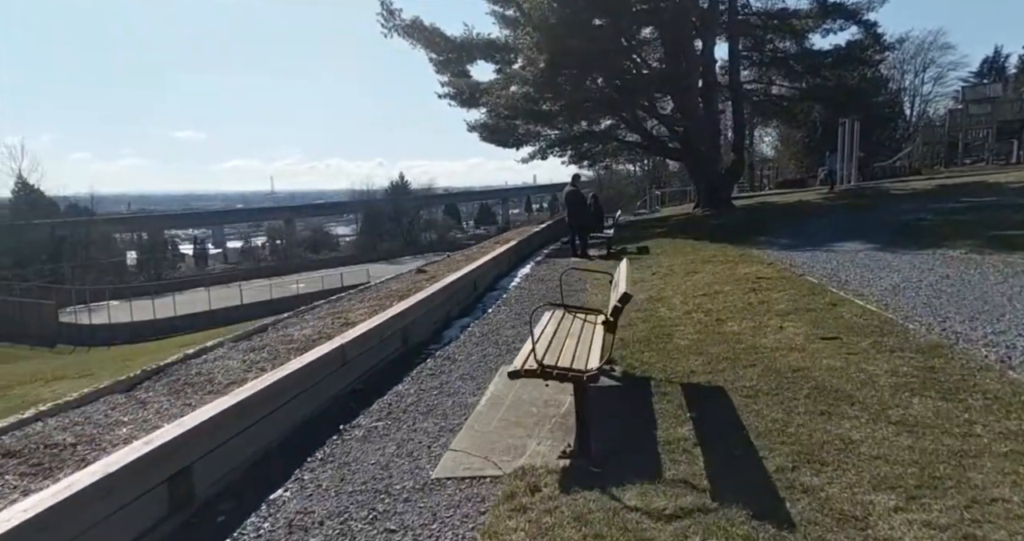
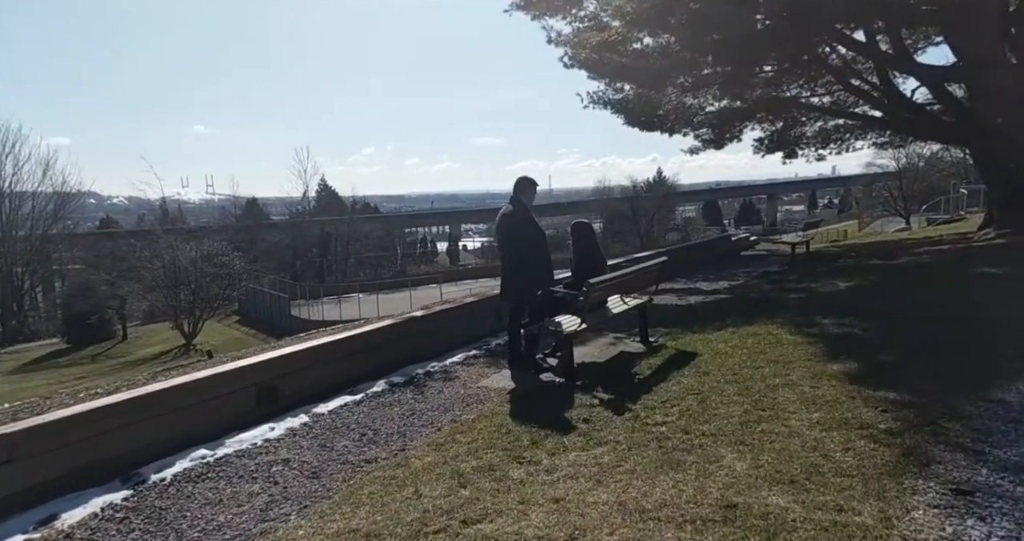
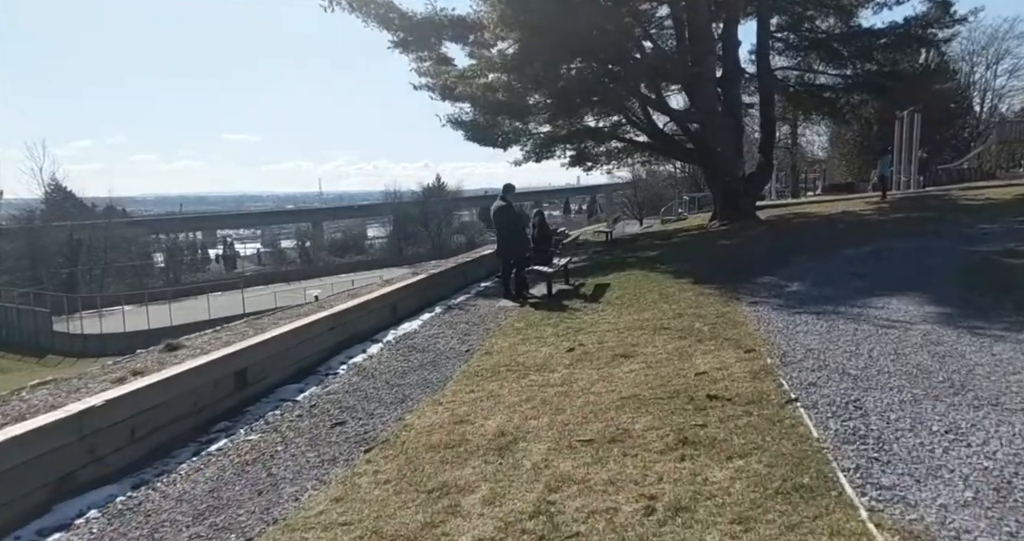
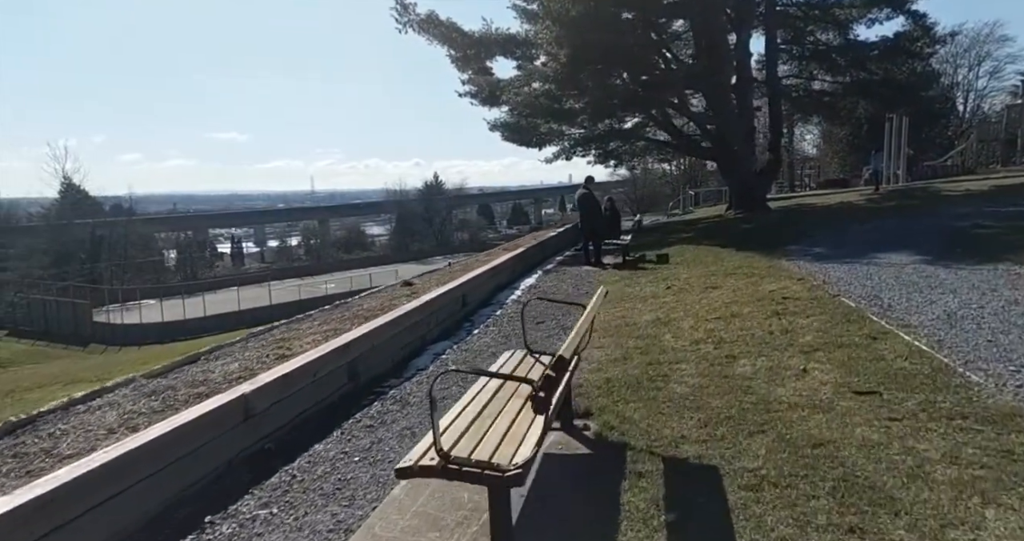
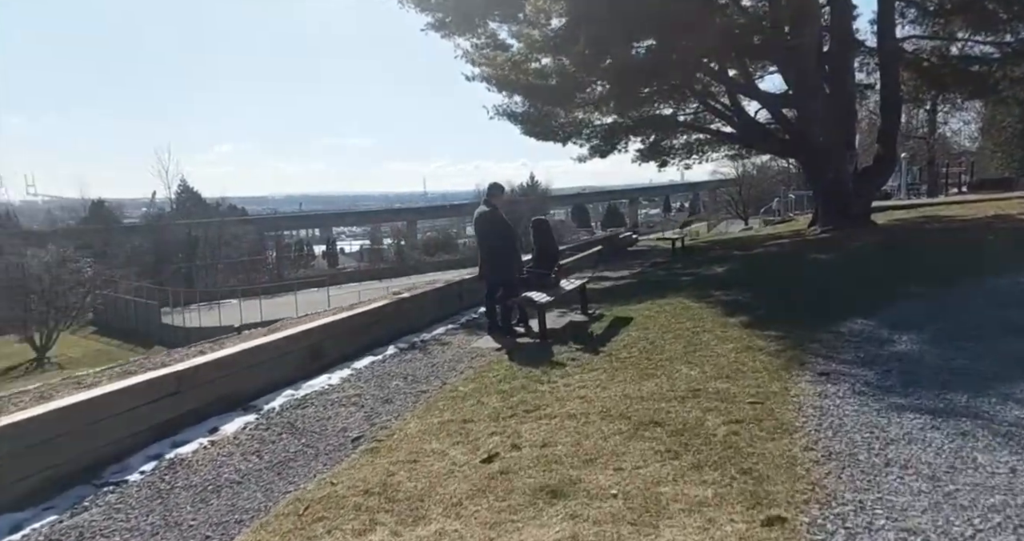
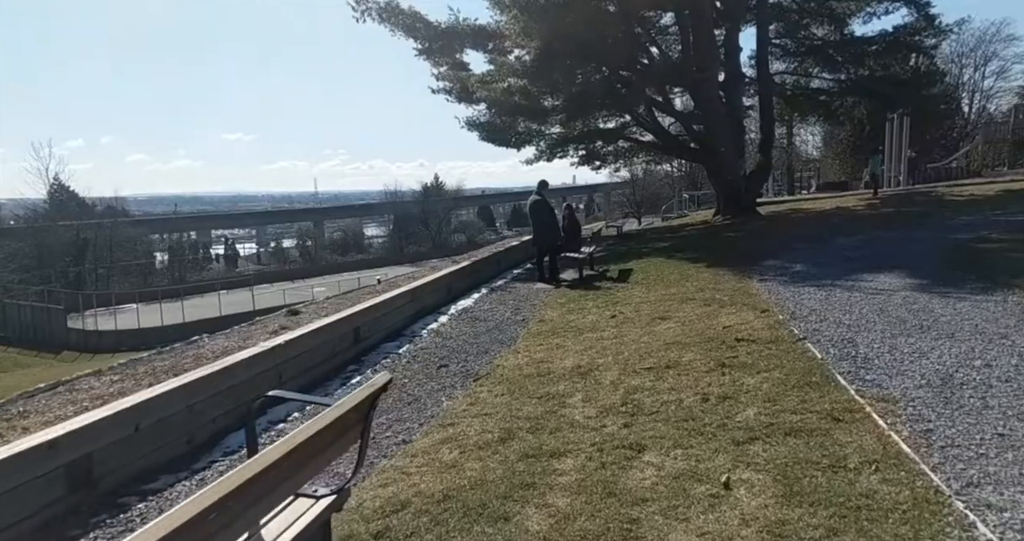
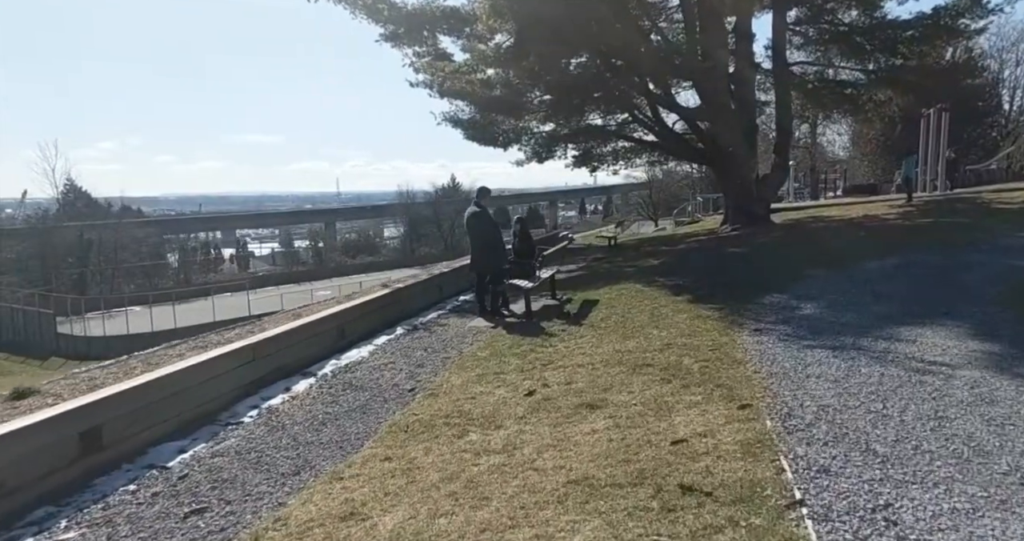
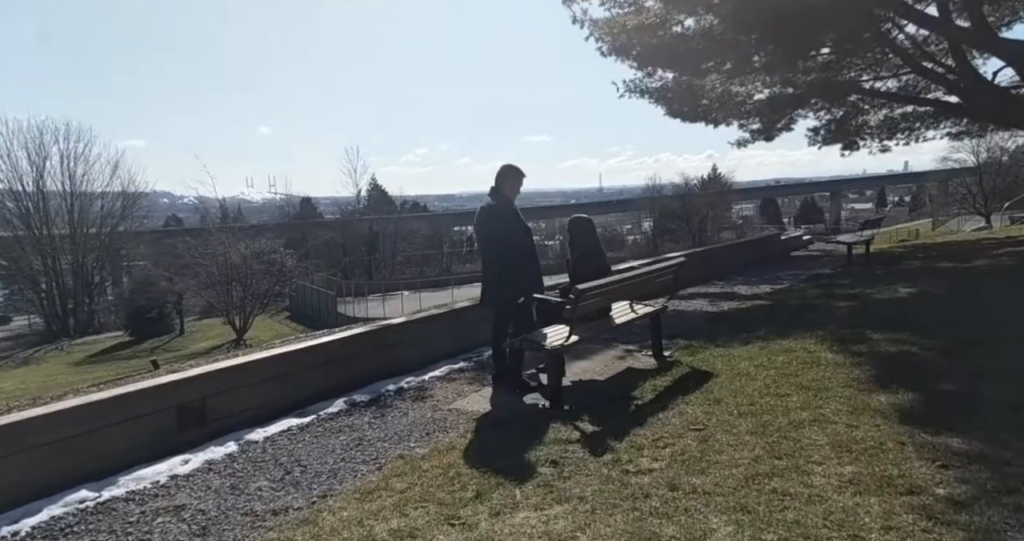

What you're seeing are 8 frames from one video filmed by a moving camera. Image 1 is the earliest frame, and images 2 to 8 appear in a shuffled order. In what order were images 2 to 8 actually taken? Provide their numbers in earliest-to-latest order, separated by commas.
4, 6, 3, 7, 5, 2, 8
